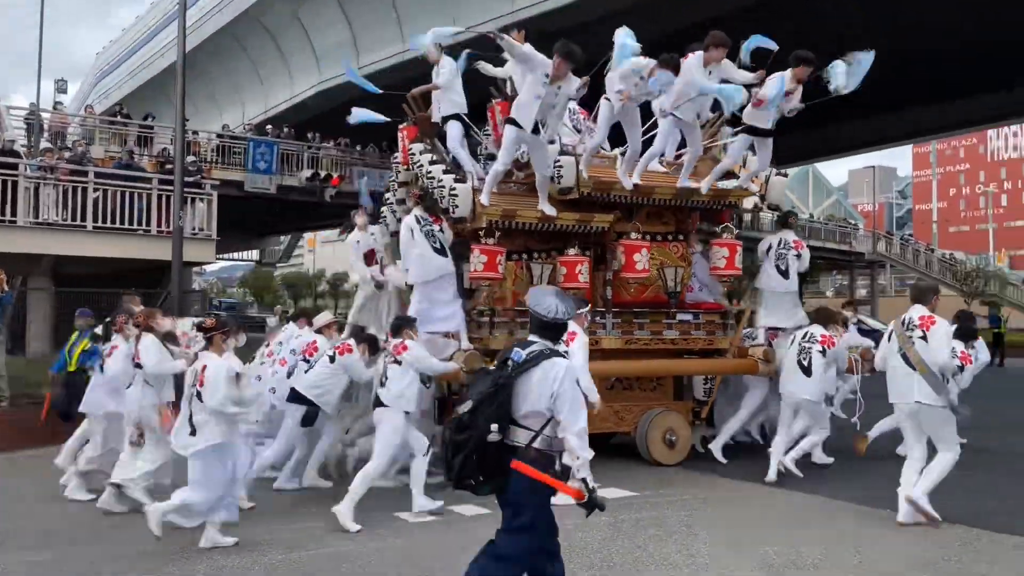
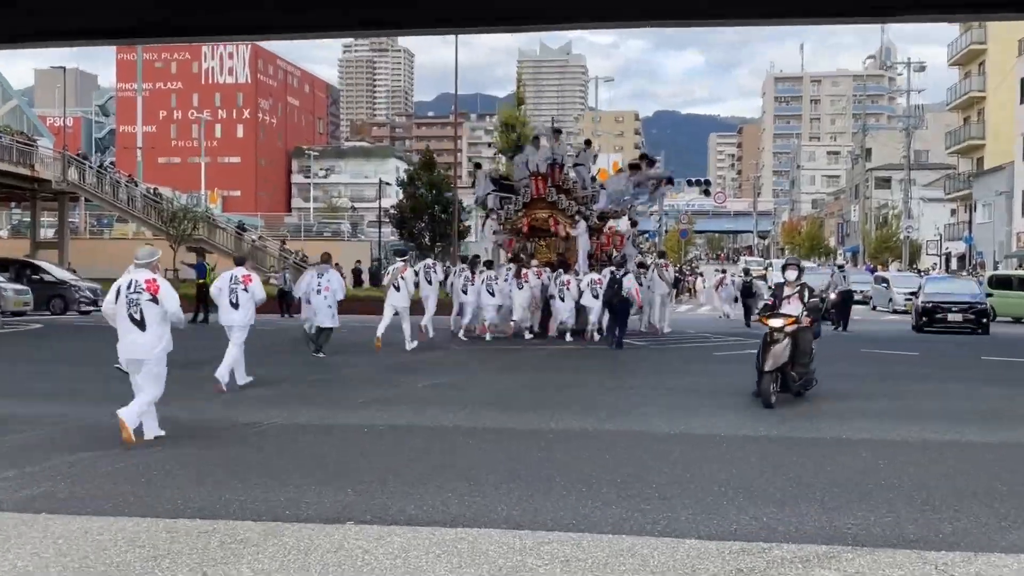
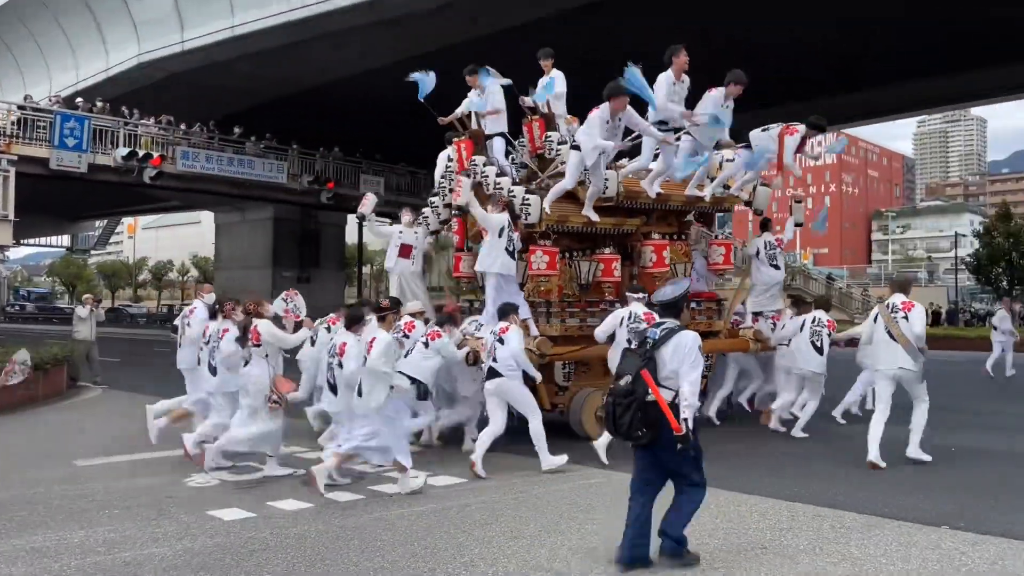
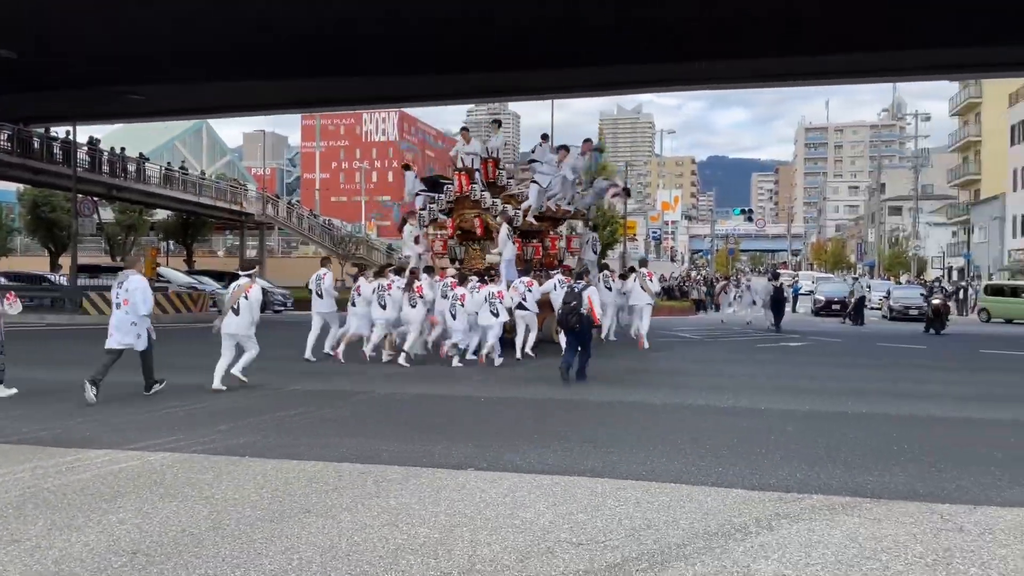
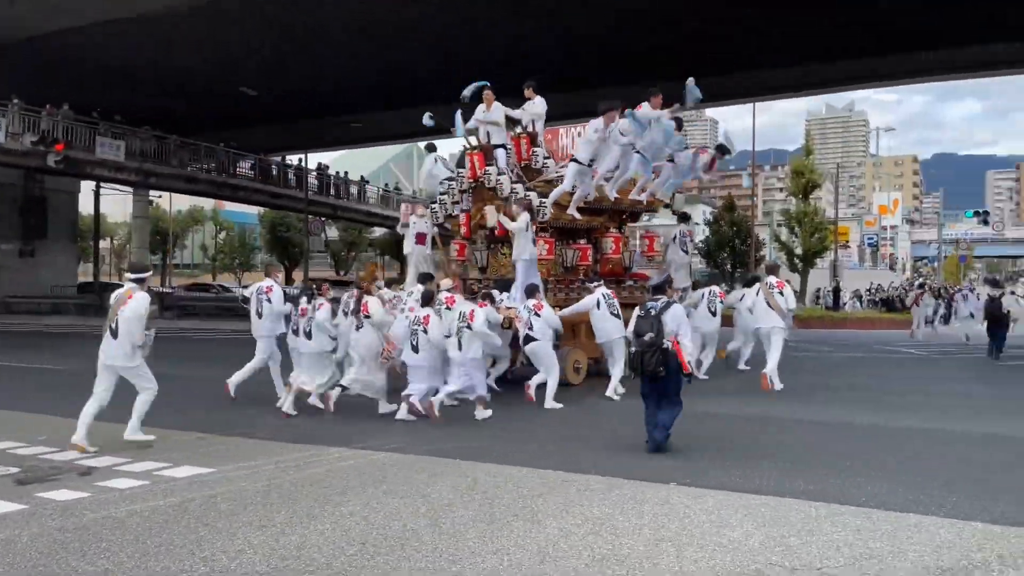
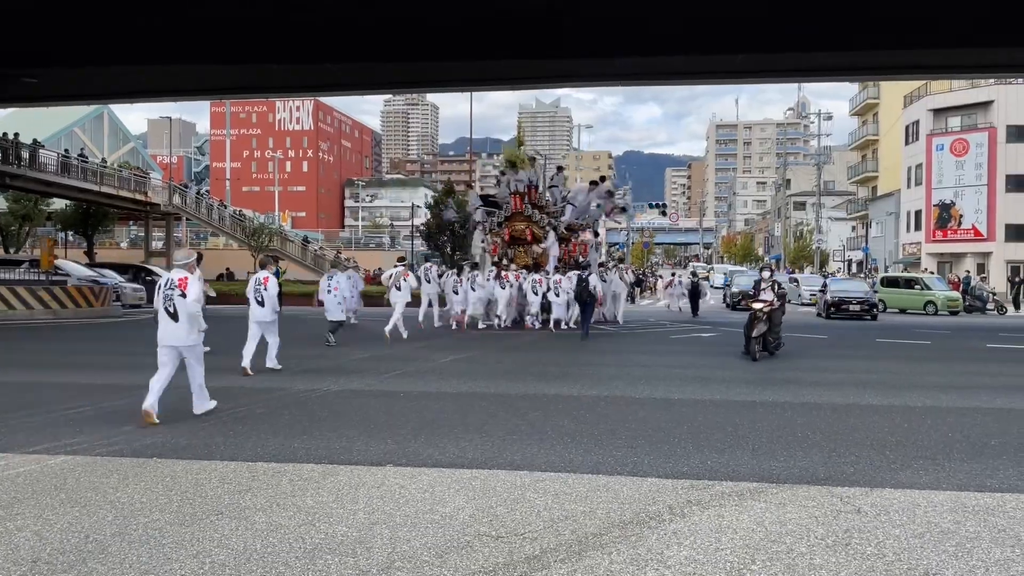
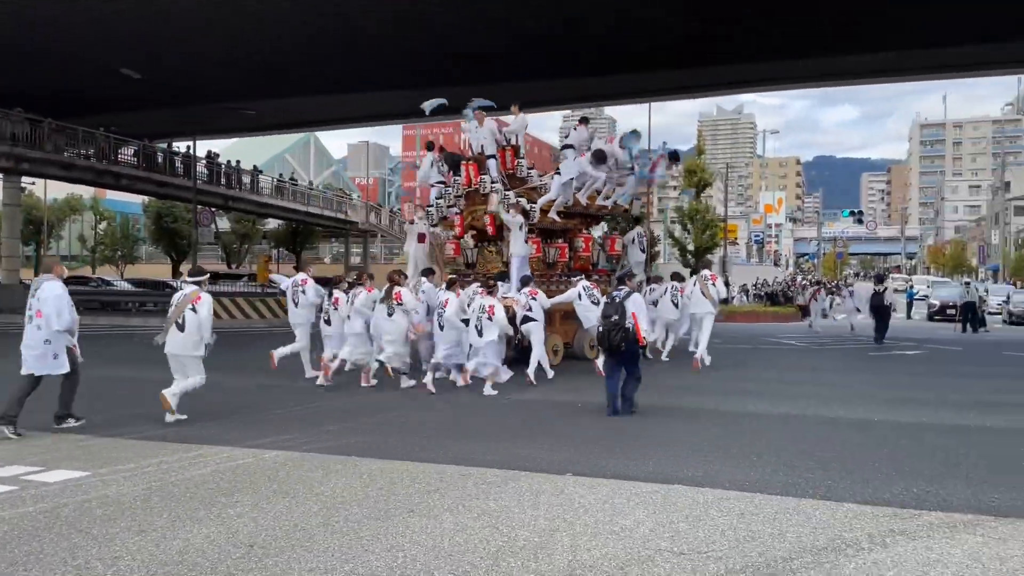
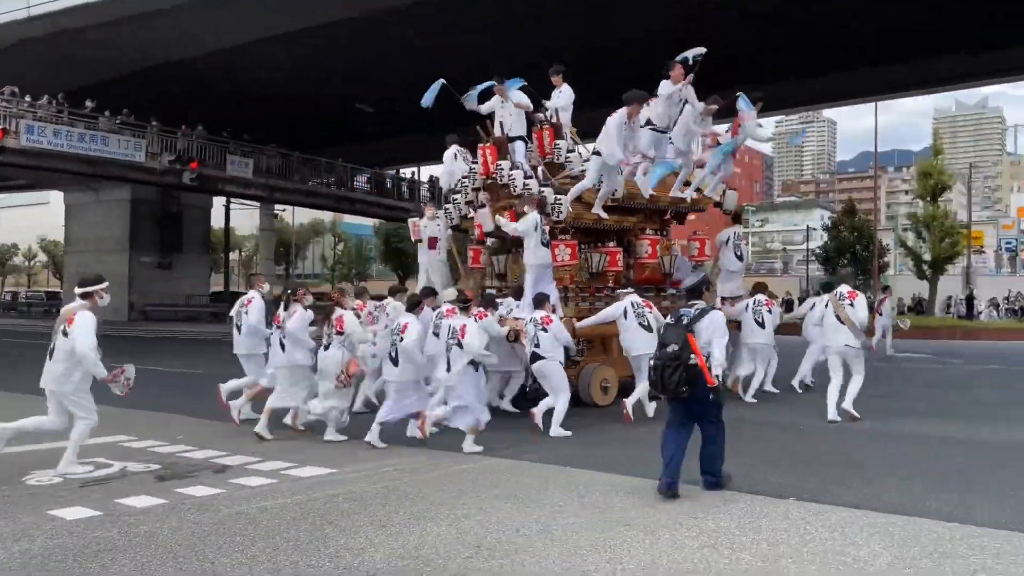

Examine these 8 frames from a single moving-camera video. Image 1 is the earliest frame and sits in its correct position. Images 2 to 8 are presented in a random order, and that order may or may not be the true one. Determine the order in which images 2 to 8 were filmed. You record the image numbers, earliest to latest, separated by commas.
3, 8, 5, 7, 4, 6, 2
